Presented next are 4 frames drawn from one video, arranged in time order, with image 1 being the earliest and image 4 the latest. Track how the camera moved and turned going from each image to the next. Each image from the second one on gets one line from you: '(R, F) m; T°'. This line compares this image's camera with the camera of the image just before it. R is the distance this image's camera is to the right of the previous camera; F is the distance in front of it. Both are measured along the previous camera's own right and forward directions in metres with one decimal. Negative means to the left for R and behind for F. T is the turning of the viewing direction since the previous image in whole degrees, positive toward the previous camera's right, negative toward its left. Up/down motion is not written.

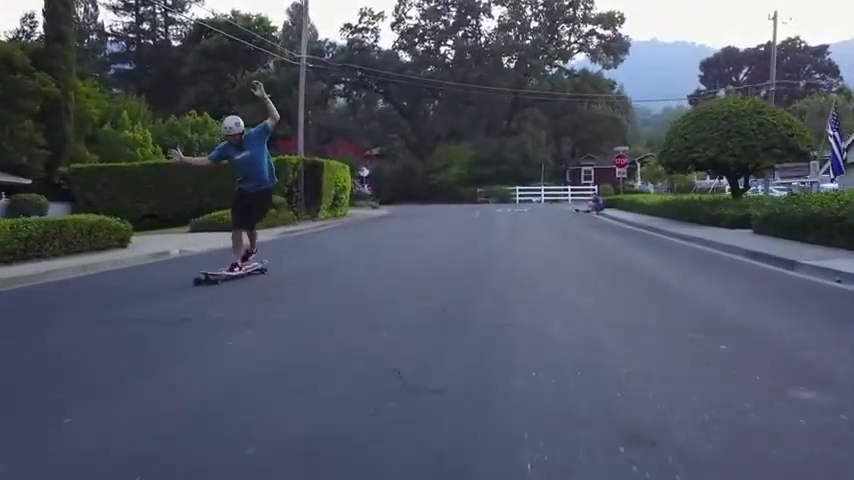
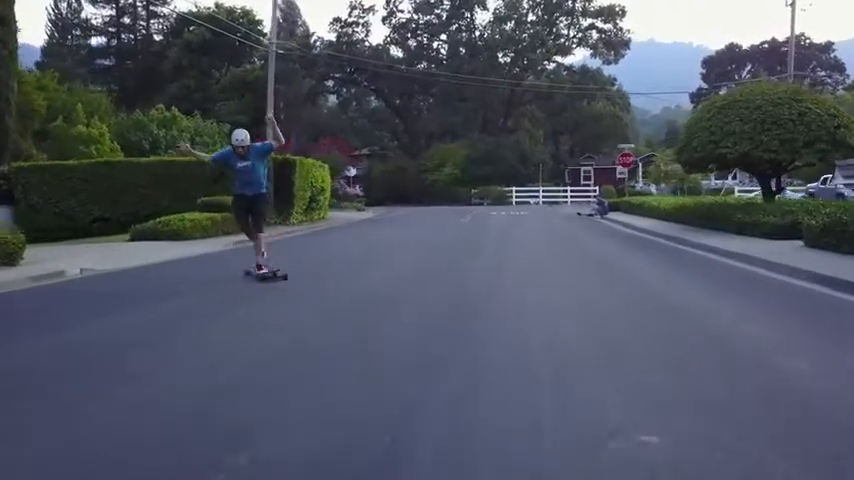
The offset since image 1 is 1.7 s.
(+0.2, +1.8) m; 0°
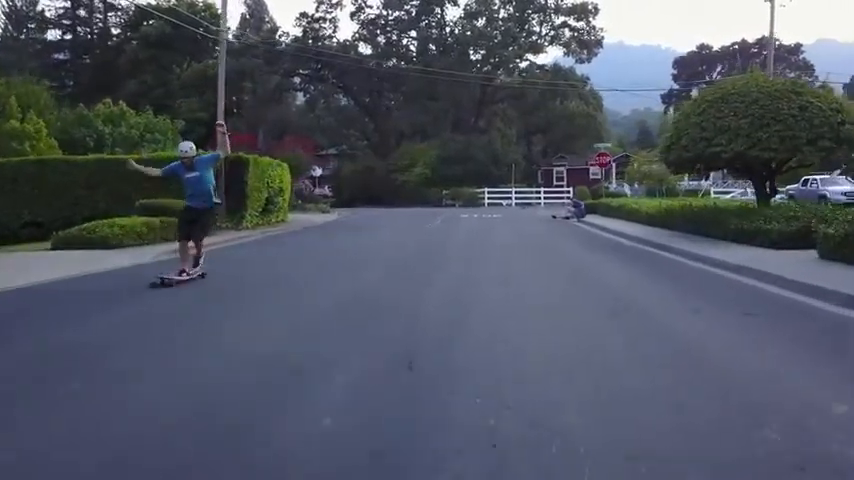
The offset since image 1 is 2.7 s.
(+0.1, +1.1) m; +2°
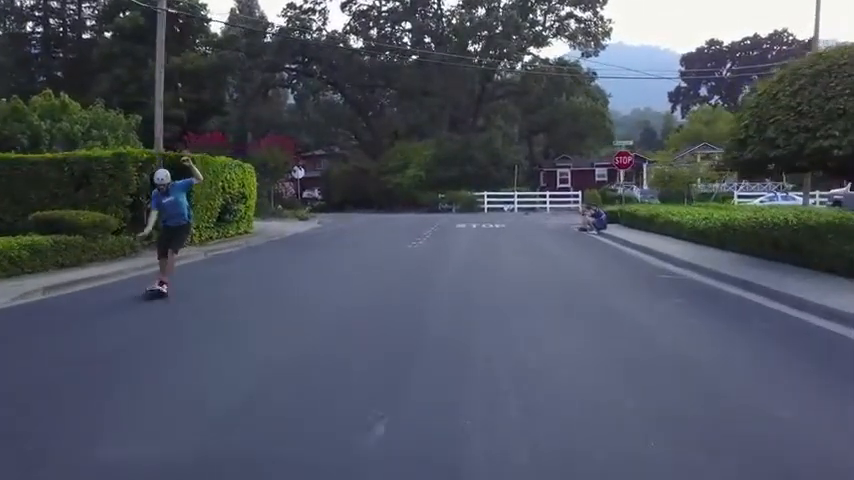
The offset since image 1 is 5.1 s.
(+0.1, +2.7) m; 0°
